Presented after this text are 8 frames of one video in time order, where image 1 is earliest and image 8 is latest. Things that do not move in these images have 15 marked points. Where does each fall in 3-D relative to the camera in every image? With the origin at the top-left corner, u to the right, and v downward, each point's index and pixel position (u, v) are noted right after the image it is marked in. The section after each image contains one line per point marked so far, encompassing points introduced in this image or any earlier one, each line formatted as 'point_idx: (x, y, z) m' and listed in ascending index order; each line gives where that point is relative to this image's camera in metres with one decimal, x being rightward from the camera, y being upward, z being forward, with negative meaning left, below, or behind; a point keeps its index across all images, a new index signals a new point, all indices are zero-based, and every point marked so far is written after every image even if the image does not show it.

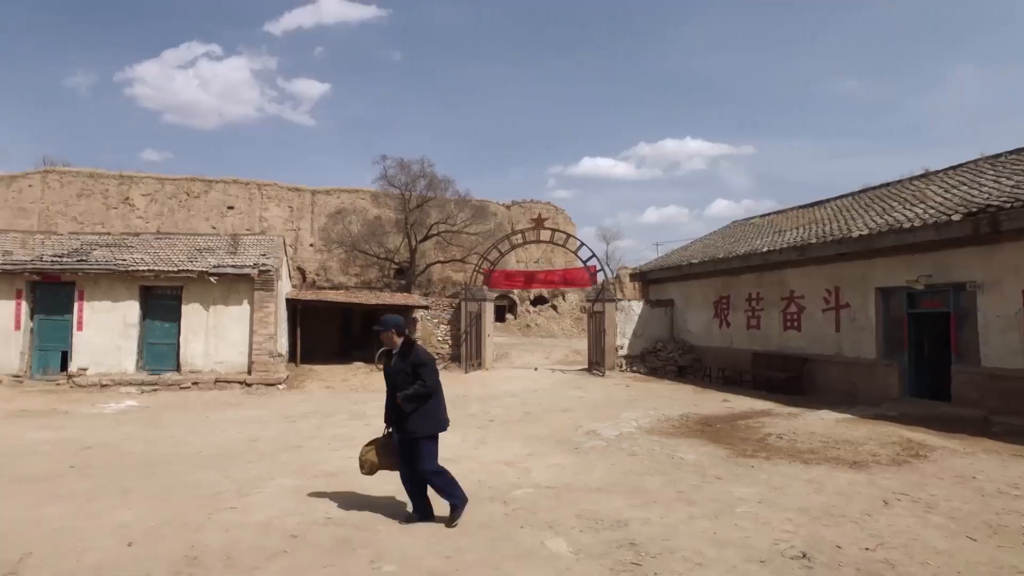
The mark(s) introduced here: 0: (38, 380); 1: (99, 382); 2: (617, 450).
0: (-9.6, -1.9, +13.3) m
1: (-8.2, -1.9, +13.1) m
2: (+1.1, -1.7, +7.0) m
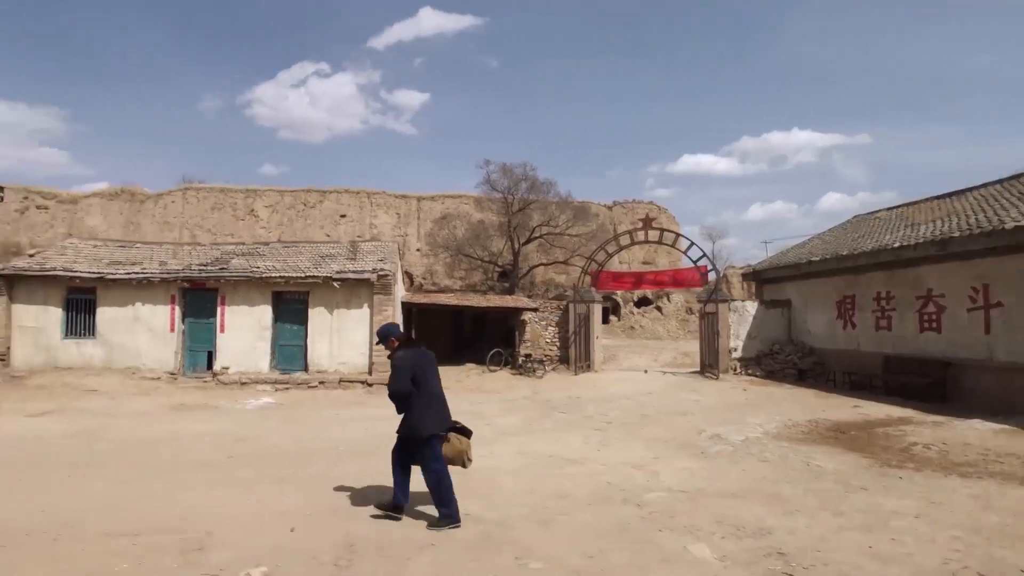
0: (-7.2, -2.0, +14.6) m
1: (-5.9, -2.0, +14.2) m
2: (+2.4, -1.8, +6.8) m
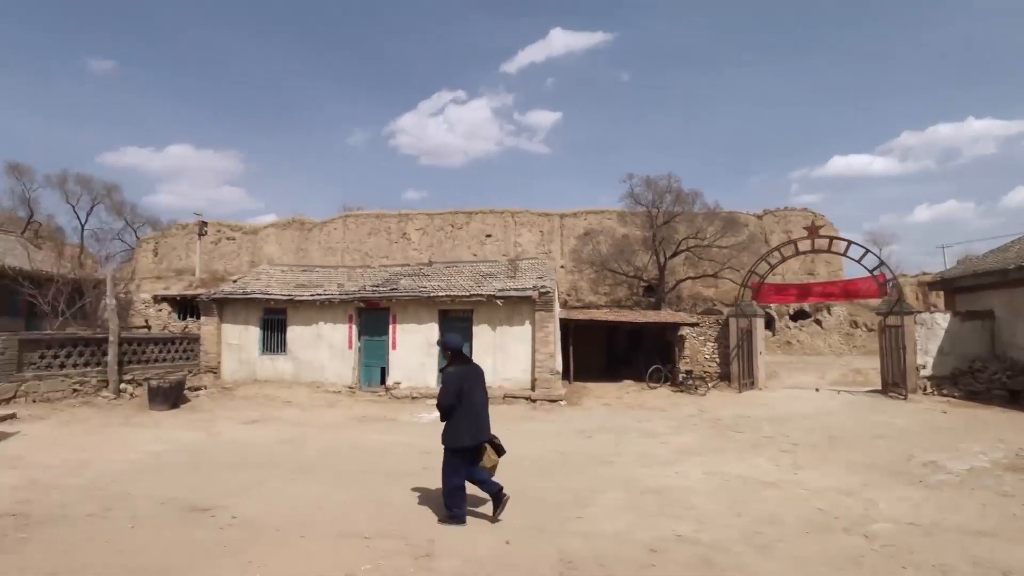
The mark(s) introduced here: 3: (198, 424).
0: (-3.5, -2.5, +15.6) m
1: (-2.3, -2.5, +15.0) m
2: (+4.3, -1.8, +6.0) m
3: (-5.4, -2.3, +11.2) m
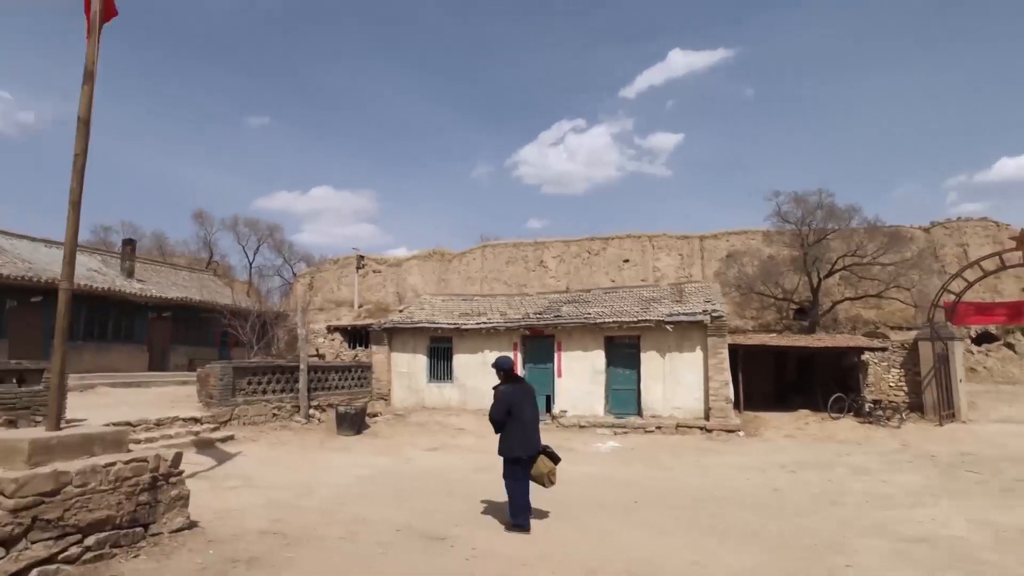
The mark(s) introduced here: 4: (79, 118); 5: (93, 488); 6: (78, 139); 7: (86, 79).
0: (+0.5, -3.1, +15.6) m
1: (+1.5, -3.1, +14.8) m
2: (+6.3, -1.9, +4.8) m
3: (-2.2, -2.9, +11.7) m
4: (-3.6, +1.4, +5.4) m
5: (-2.9, -1.4, +4.5) m
6: (-3.5, +1.2, +5.3) m
7: (-3.5, +1.8, +5.5) m
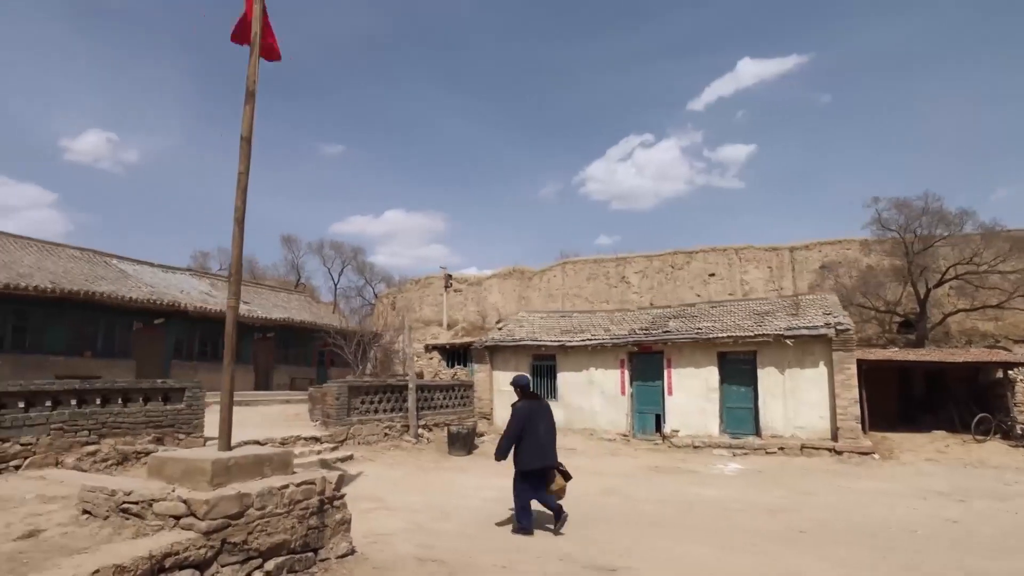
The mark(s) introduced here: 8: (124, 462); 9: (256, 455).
0: (+3.0, -3.5, +15.1) m
1: (+3.9, -3.4, +14.1) m
2: (+7.5, -1.9, +3.7) m
3: (-0.2, -3.2, +11.4) m
4: (-2.3, +1.3, +5.4) m
5: (-1.6, -1.5, +4.4) m
6: (-2.2, +1.1, +5.4) m
7: (-2.2, +1.6, +5.5) m
8: (-4.6, -2.0, +7.7) m
9: (-1.9, -1.2, +4.8) m
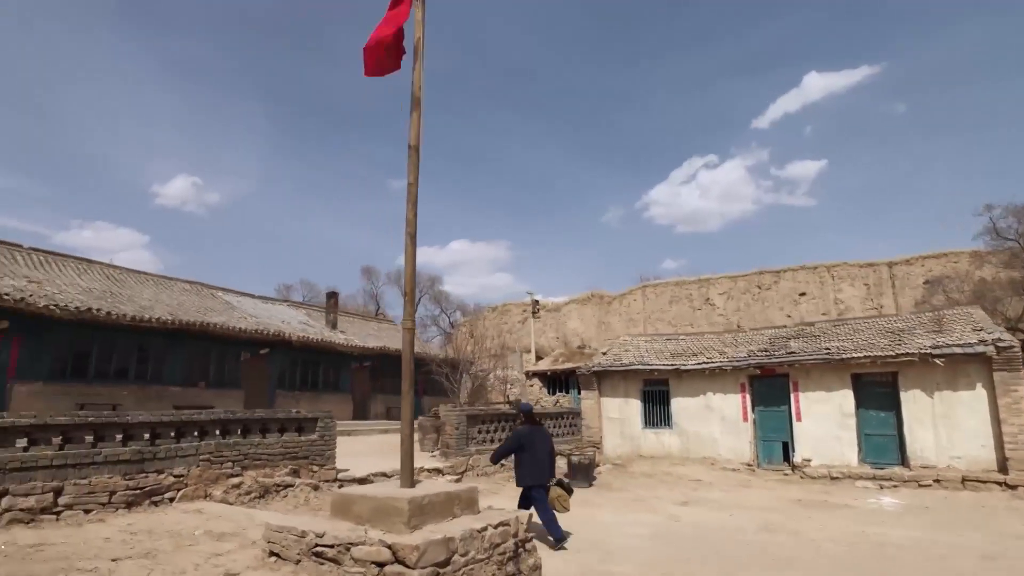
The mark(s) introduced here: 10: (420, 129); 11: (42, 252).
0: (+5.5, -3.9, +13.9) m
1: (+6.3, -3.7, +12.9) m
2: (+8.8, -1.7, +2.2) m
3: (+2.0, -3.5, +10.7) m
4: (-0.8, +1.1, +5.1) m
5: (-0.2, -1.6, +3.9) m
6: (-0.8, +0.9, +5.0) m
7: (-0.8, +1.4, +5.2) m
8: (-2.8, -2.4, +7.4) m
9: (-0.4, -1.3, +4.3) m
10: (-0.7, +1.3, +5.2) m
11: (-11.6, +0.9, +16.2) m
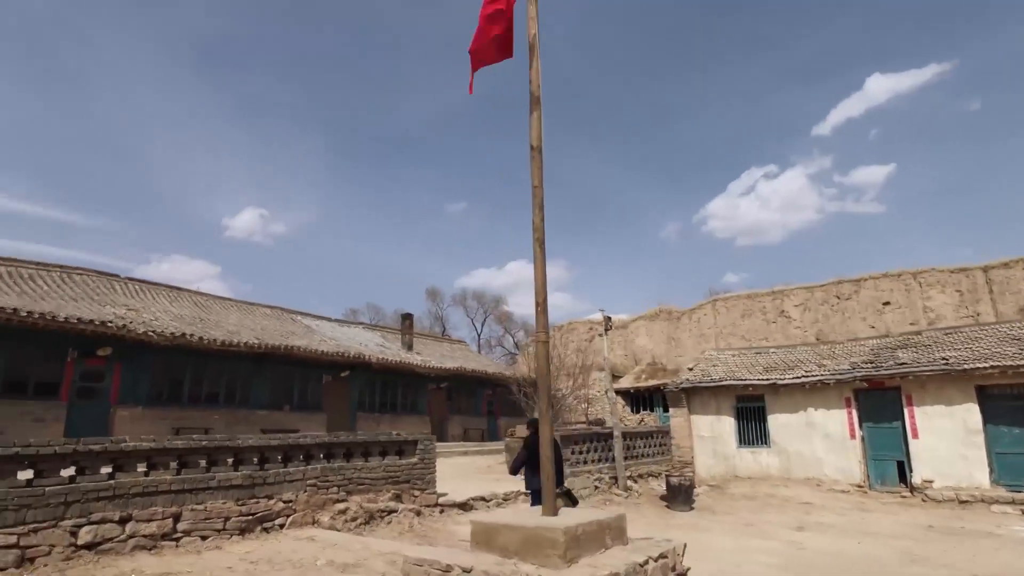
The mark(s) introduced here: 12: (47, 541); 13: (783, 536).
0: (+7.3, -4.0, +12.9) m
1: (+8.1, -3.8, +11.8) m
2: (+9.5, -1.4, +1.0) m
3: (+3.5, -3.7, +9.9) m
4: (+0.1, +1.0, +4.8) m
5: (+0.7, -1.6, +3.5) m
6: (+0.2, +0.9, +4.7) m
7: (+0.2, +1.4, +4.9) m
8: (-1.6, -2.6, +7.2) m
9: (+0.5, -1.4, +3.9) m
10: (+0.2, +1.2, +4.9) m
11: (-9.6, +0.2, +16.8) m
12: (-3.3, -1.8, +4.7) m
13: (+3.8, -3.5, +9.3) m
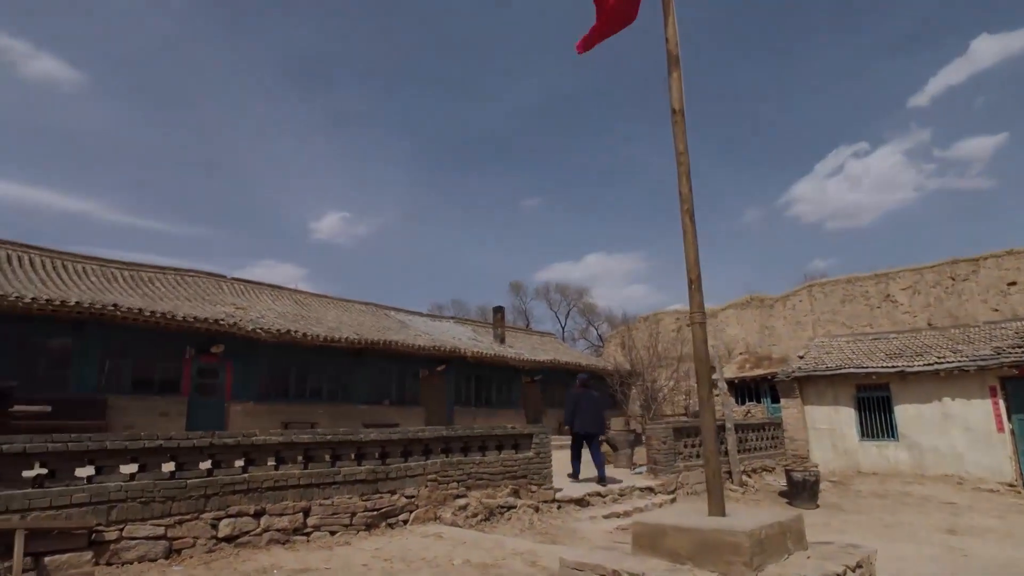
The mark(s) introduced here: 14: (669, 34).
0: (+9.3, -3.5, +11.5) m
1: (+9.9, -3.3, +10.4) m
2: (+10.0, -1.0, -0.6) m
3: (+5.2, -3.4, +9.1) m
4: (+1.1, +1.2, +4.3) m
5: (+1.5, -1.5, +3.0) m
6: (+1.1, +1.0, +4.2) m
7: (+1.1, +1.5, +4.4) m
8: (-0.2, -2.4, +6.9) m
9: (+1.4, -1.2, +3.4) m
10: (+1.1, +1.3, +4.4) m
11: (-7.2, +0.2, +17.4) m
12: (-2.3, -1.8, +4.7) m
13: (+5.4, -3.2, +8.4) m
14: (+1.1, +1.8, +4.5) m
